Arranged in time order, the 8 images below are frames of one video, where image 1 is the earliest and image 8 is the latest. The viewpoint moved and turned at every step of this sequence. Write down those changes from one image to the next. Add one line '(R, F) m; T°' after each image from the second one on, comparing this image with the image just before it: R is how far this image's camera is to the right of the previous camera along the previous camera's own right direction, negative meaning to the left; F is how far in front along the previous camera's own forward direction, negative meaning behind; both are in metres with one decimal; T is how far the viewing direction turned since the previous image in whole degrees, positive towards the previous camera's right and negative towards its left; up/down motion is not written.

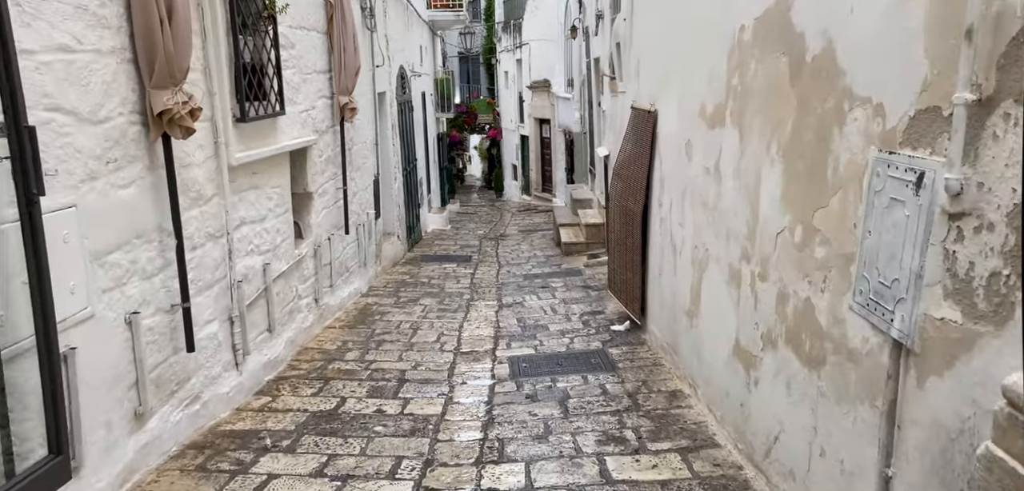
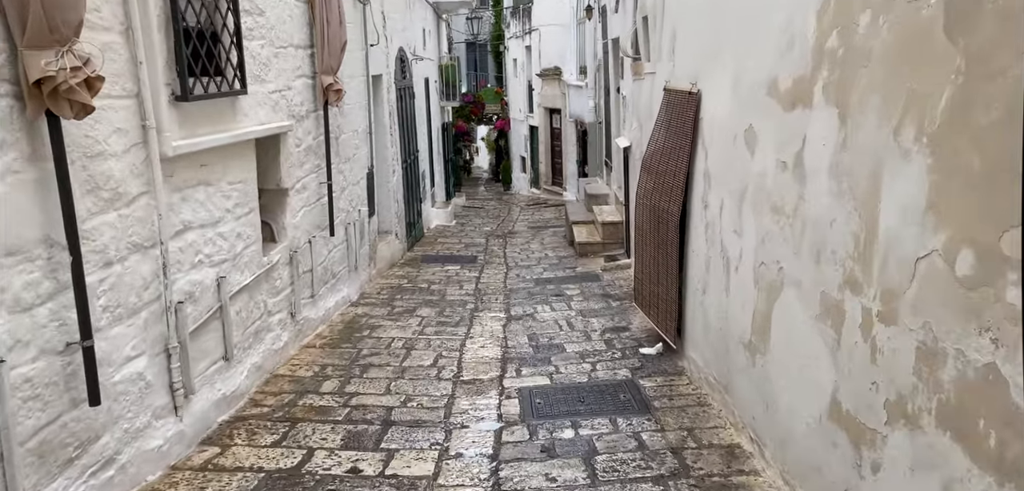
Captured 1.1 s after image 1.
(0.0, +1.2) m; 0°
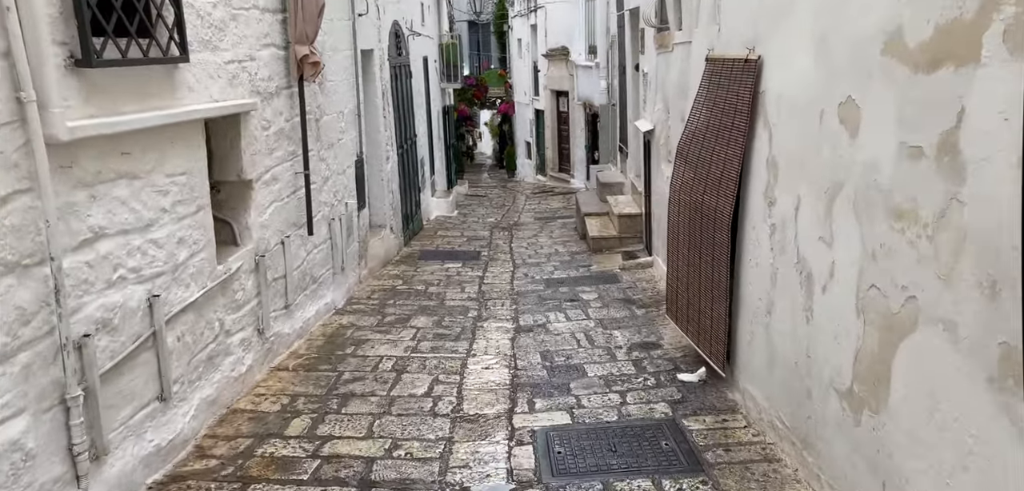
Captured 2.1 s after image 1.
(0.0, +1.1) m; 0°
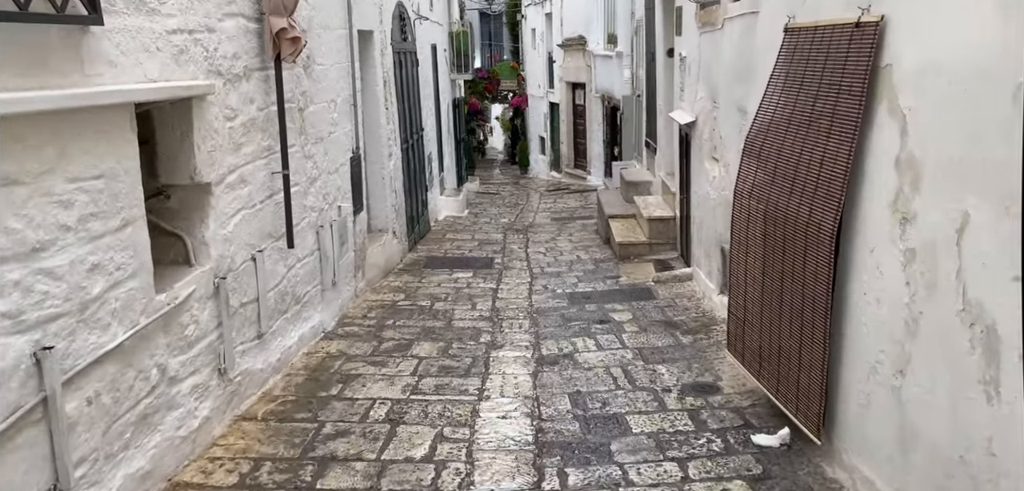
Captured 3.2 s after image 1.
(-0.1, +1.2) m; -1°
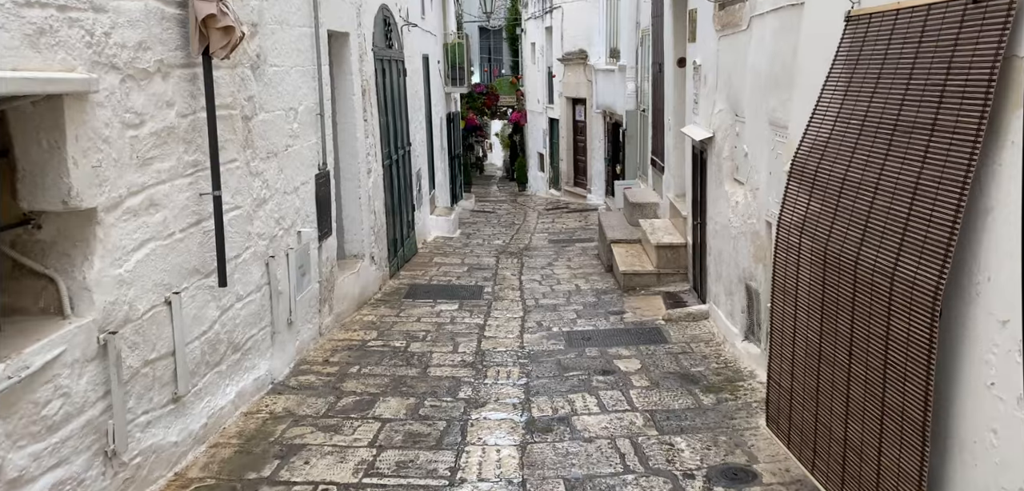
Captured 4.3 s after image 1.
(+0.1, +1.1) m; 0°
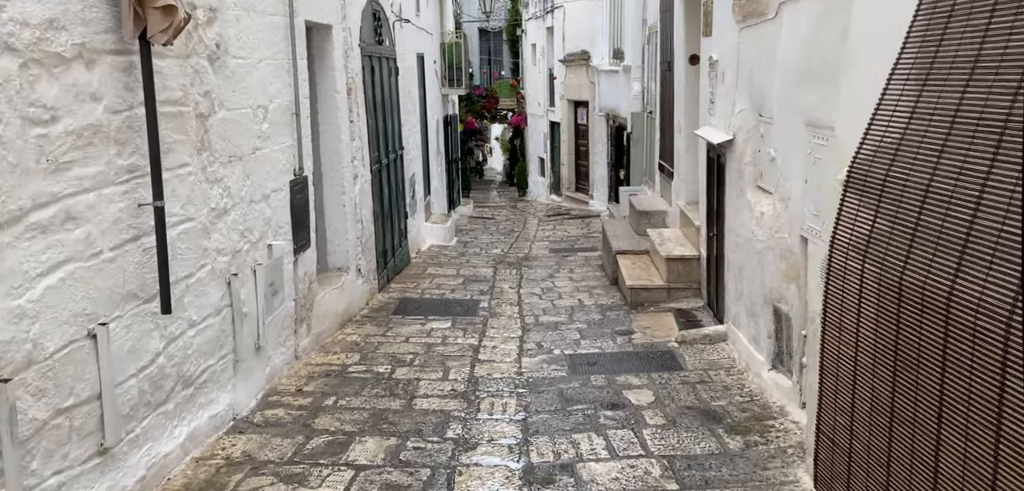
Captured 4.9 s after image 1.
(0.0, +0.7) m; 0°
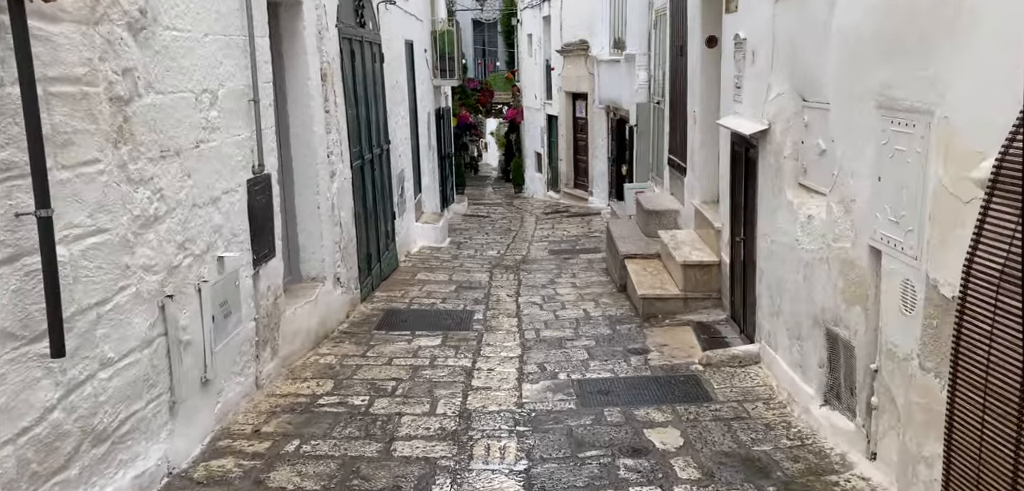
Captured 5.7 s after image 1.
(0.0, +0.9) m; 0°
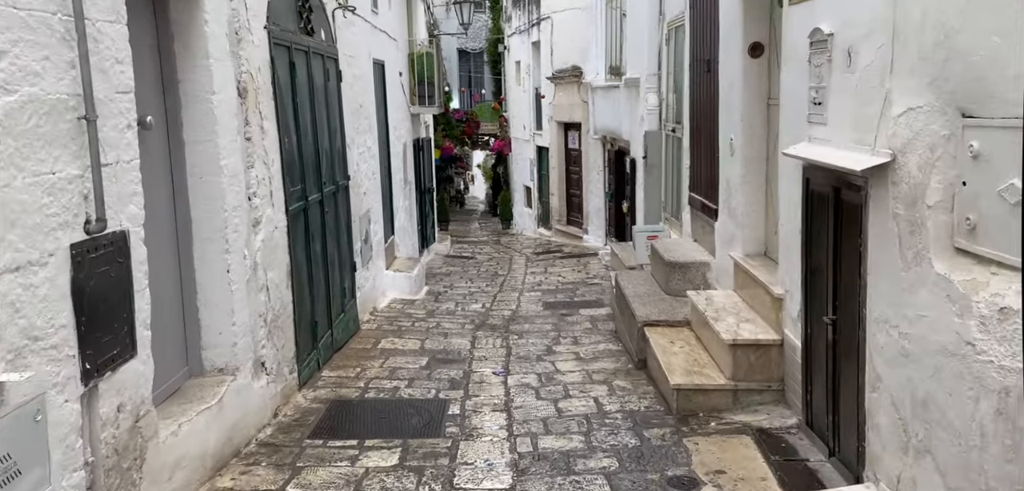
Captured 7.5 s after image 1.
(0.0, +2.0) m; +1°
